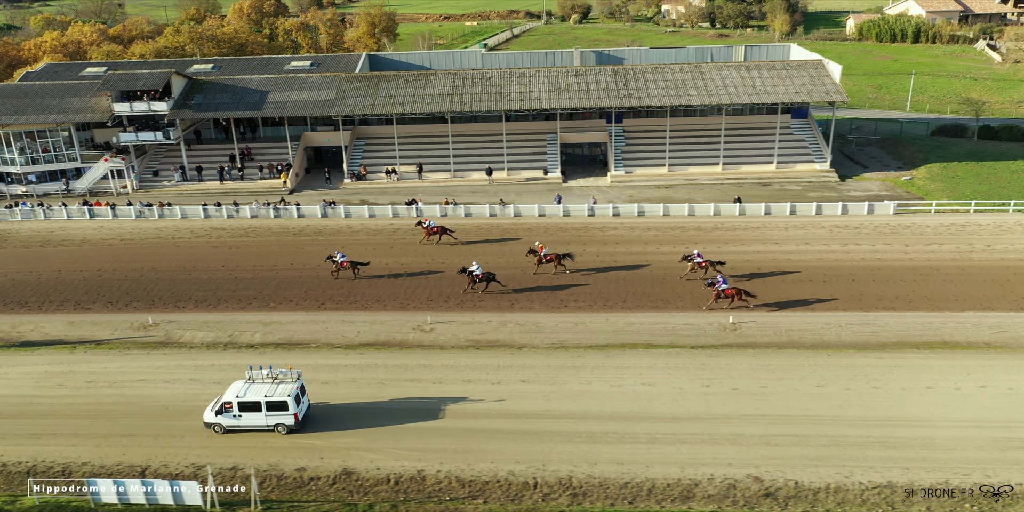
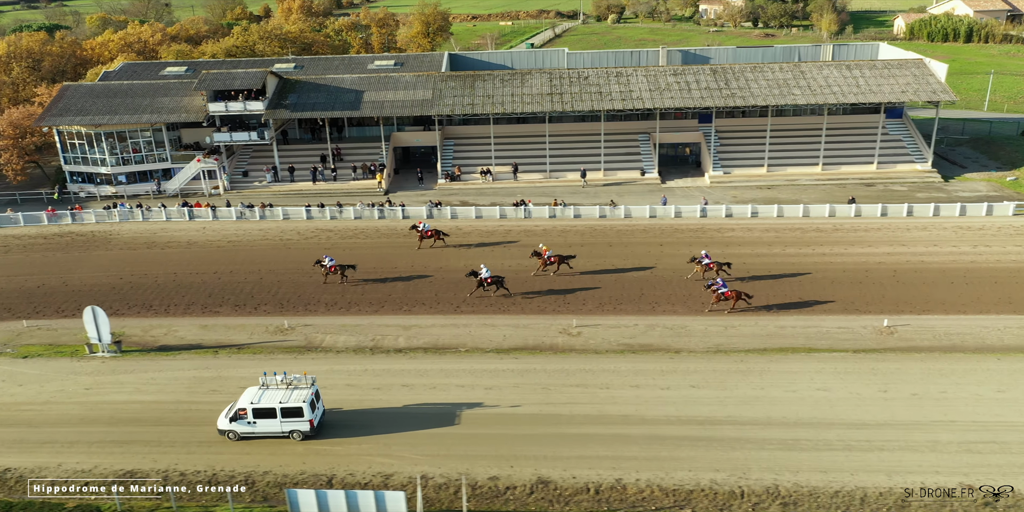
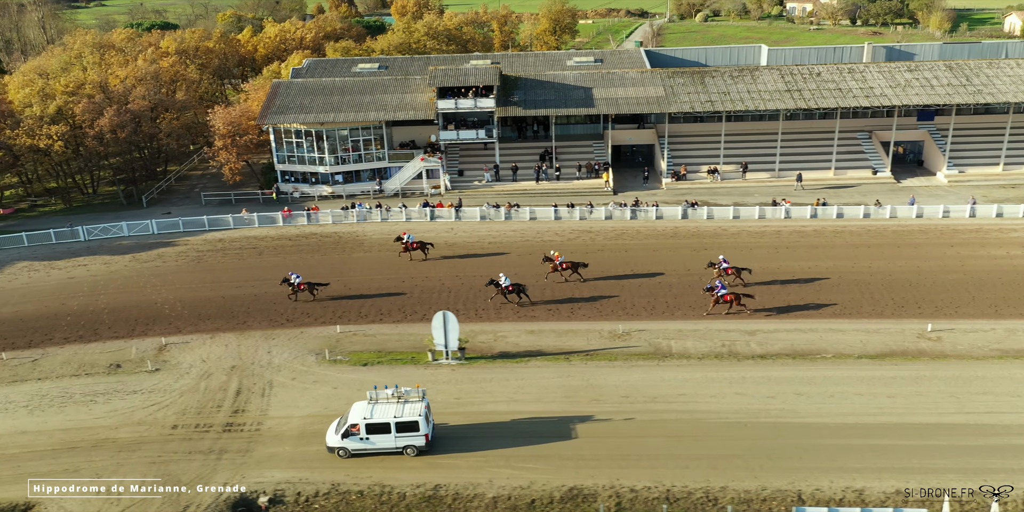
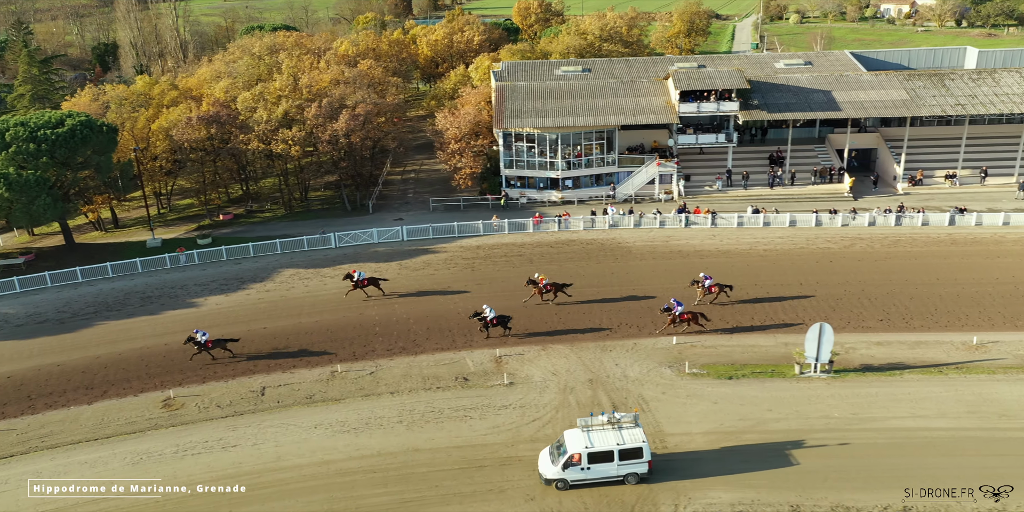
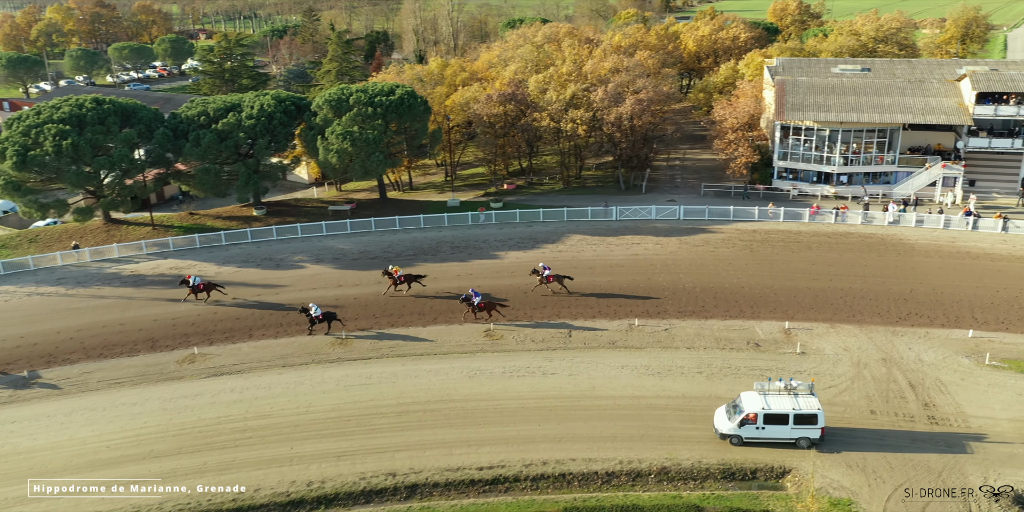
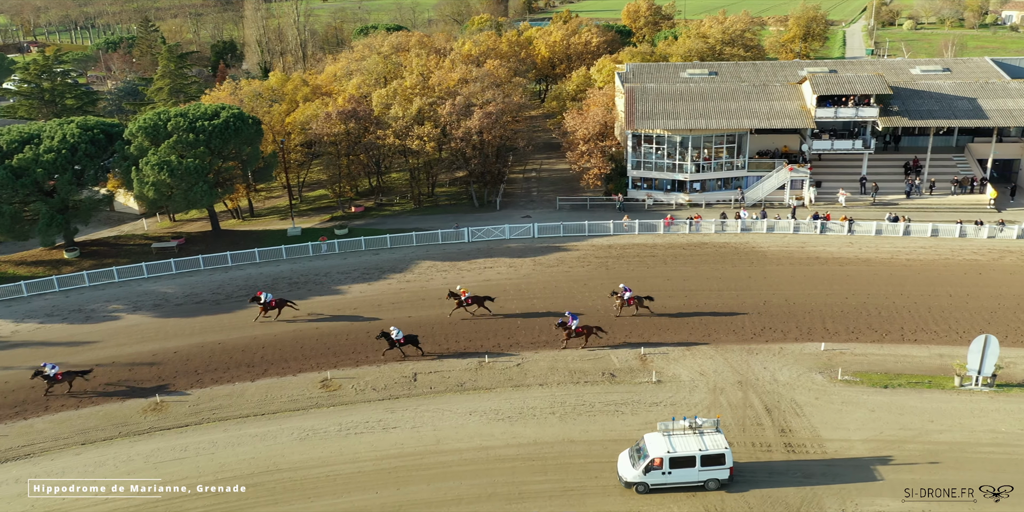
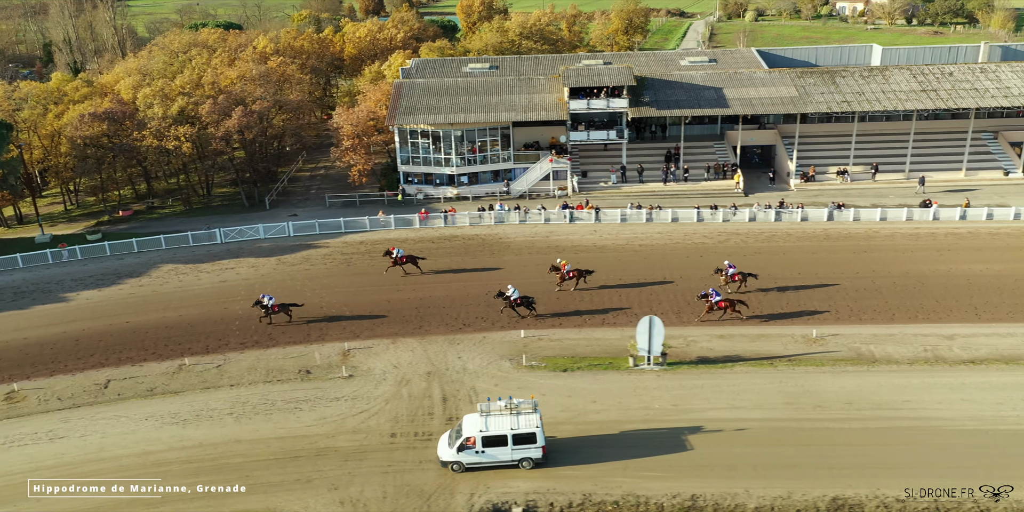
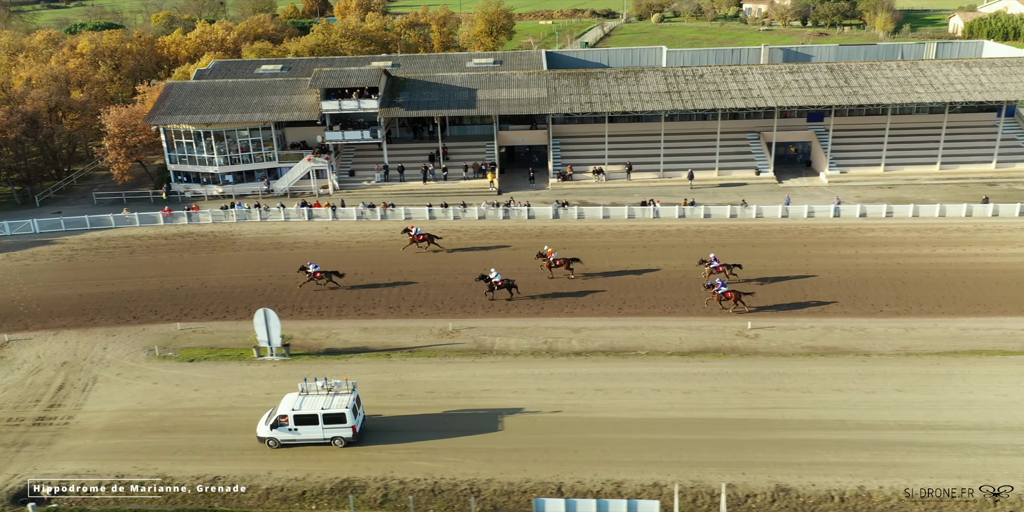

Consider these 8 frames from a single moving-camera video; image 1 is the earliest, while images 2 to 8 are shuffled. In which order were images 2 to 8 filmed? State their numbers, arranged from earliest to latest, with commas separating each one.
2, 8, 3, 7, 4, 6, 5
